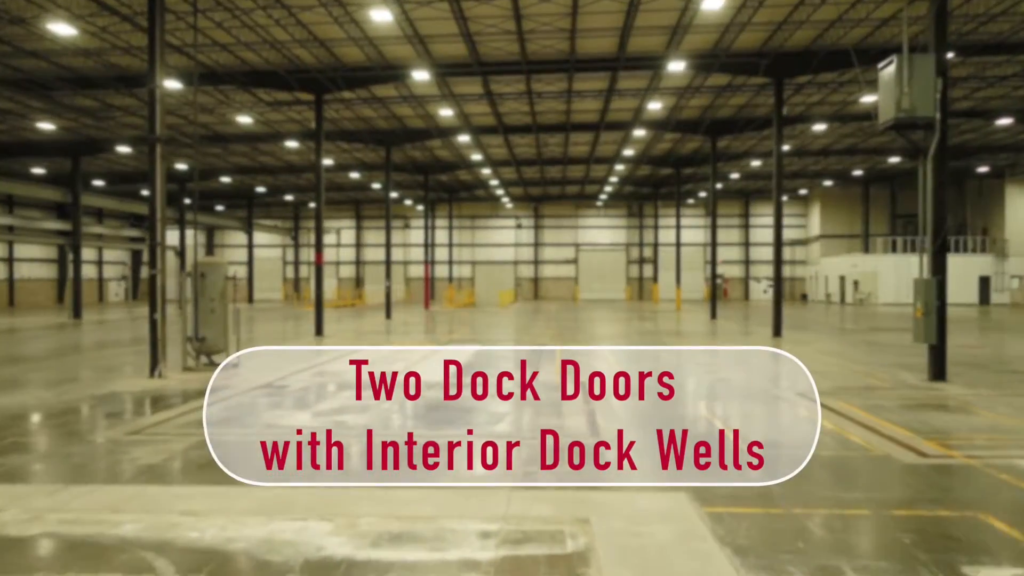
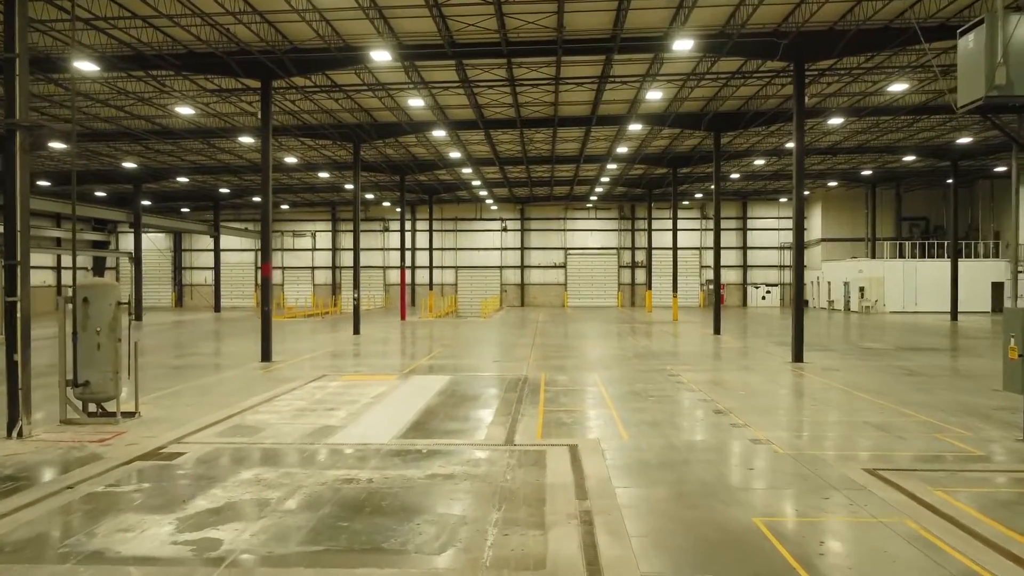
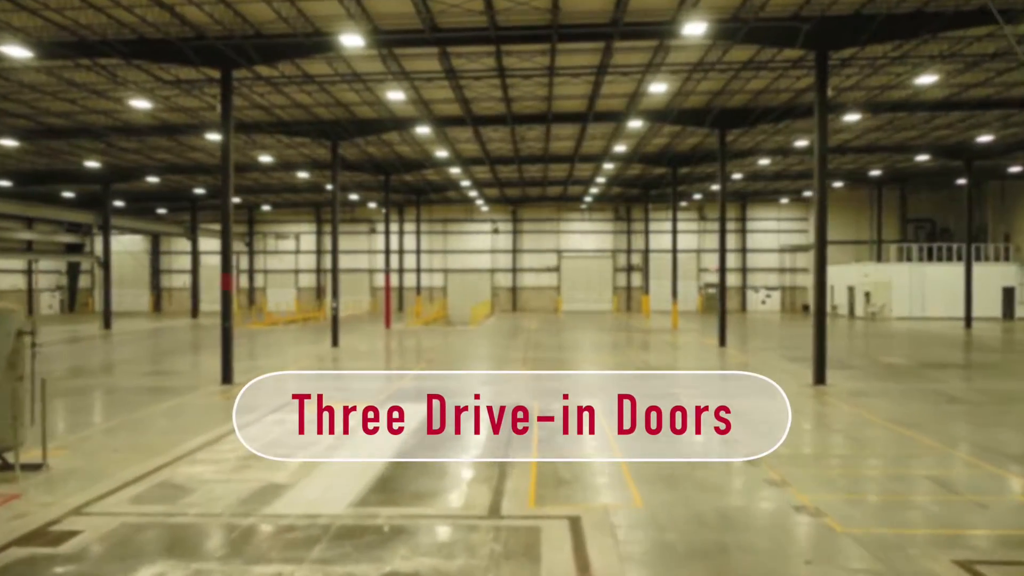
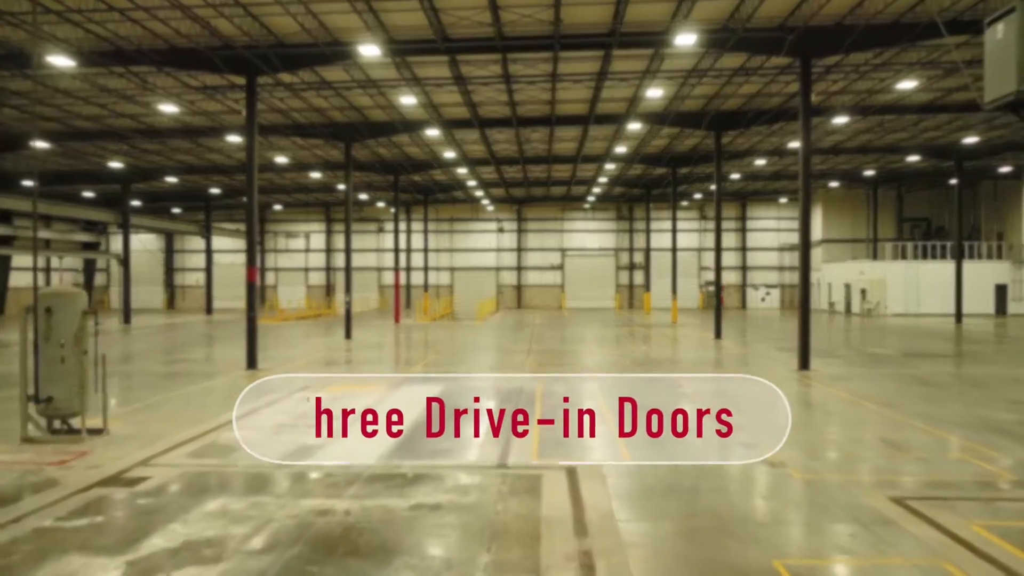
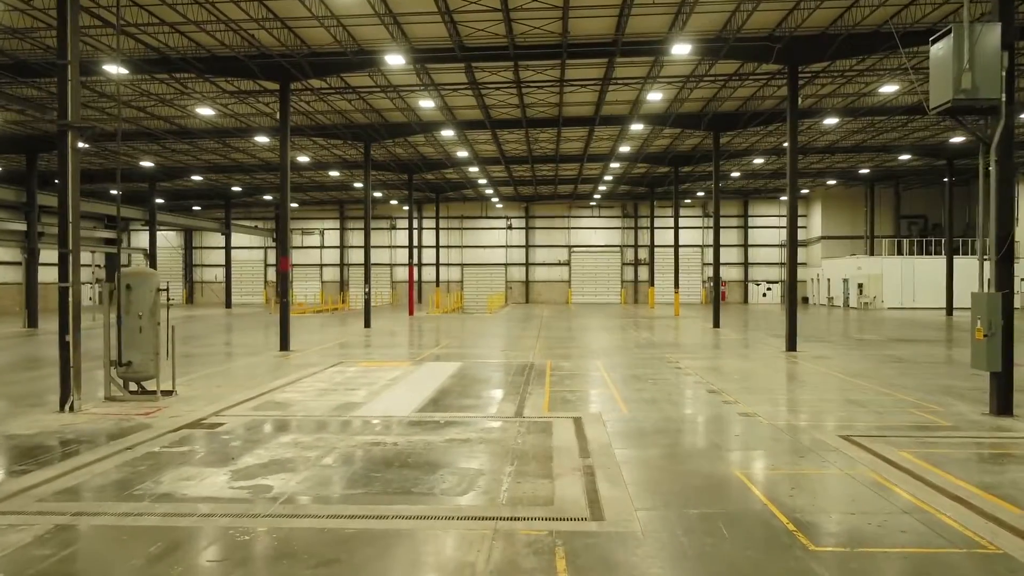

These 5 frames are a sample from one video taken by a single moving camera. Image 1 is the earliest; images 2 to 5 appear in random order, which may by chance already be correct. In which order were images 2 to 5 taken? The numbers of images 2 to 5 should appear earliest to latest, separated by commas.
5, 2, 4, 3
